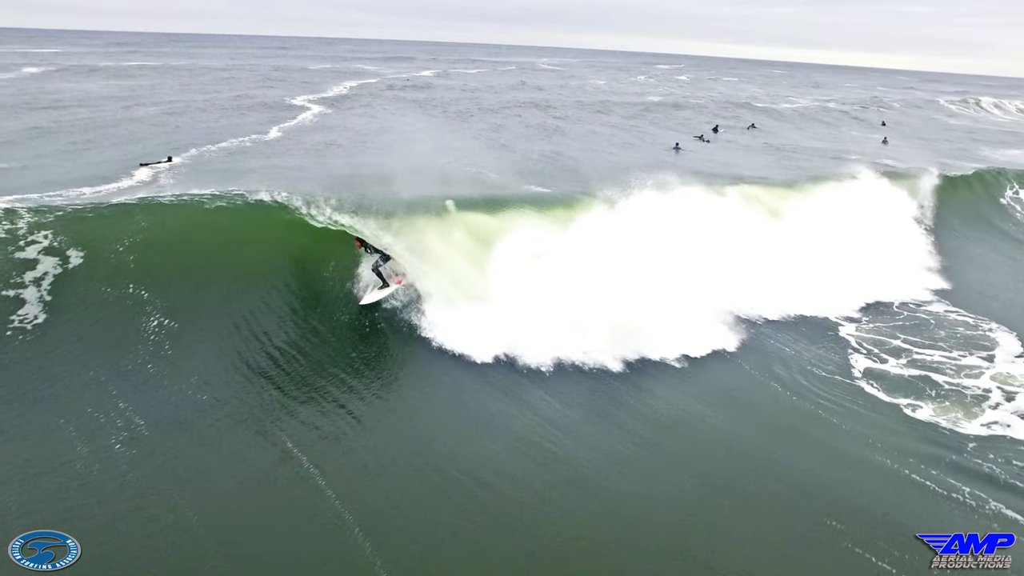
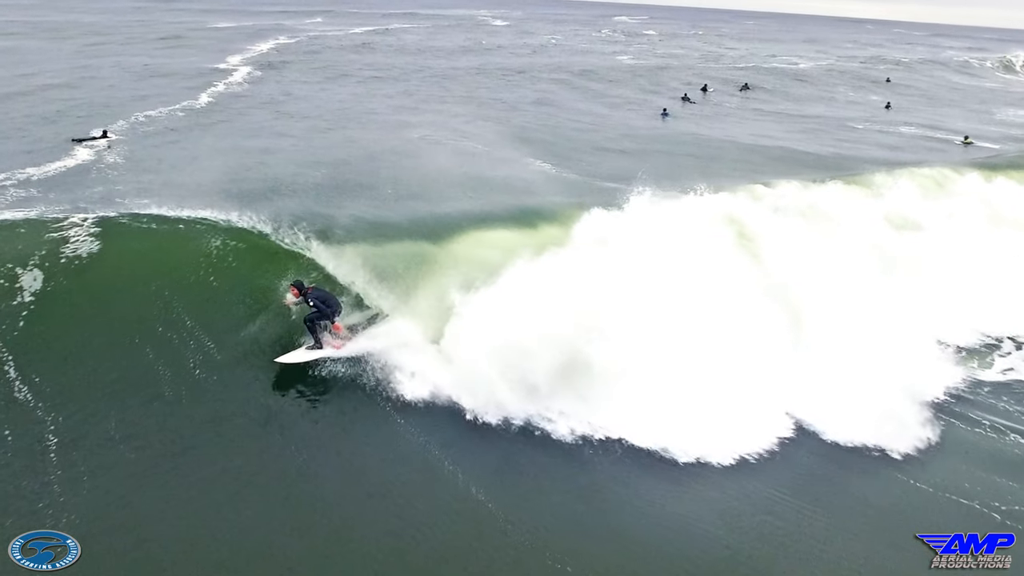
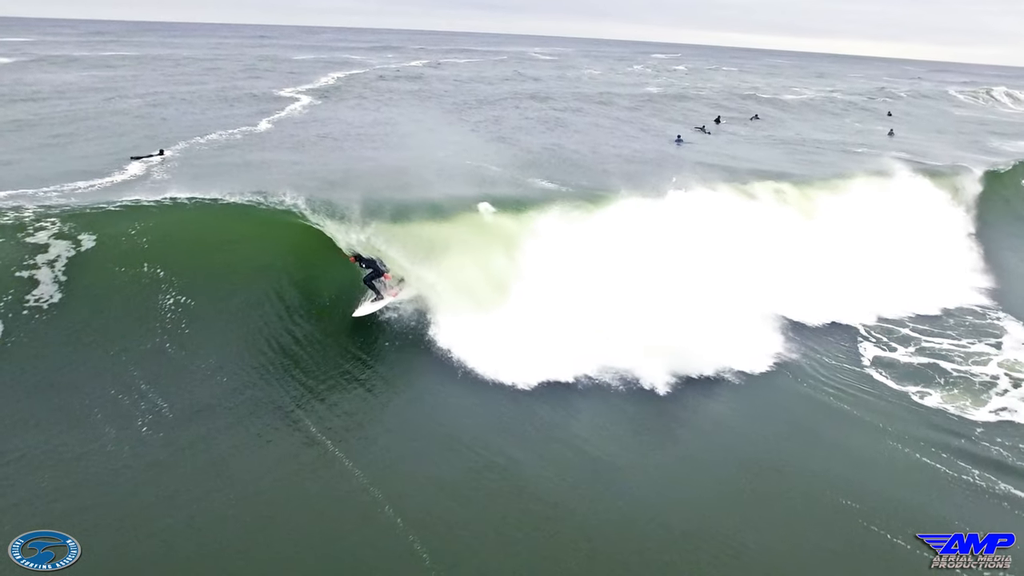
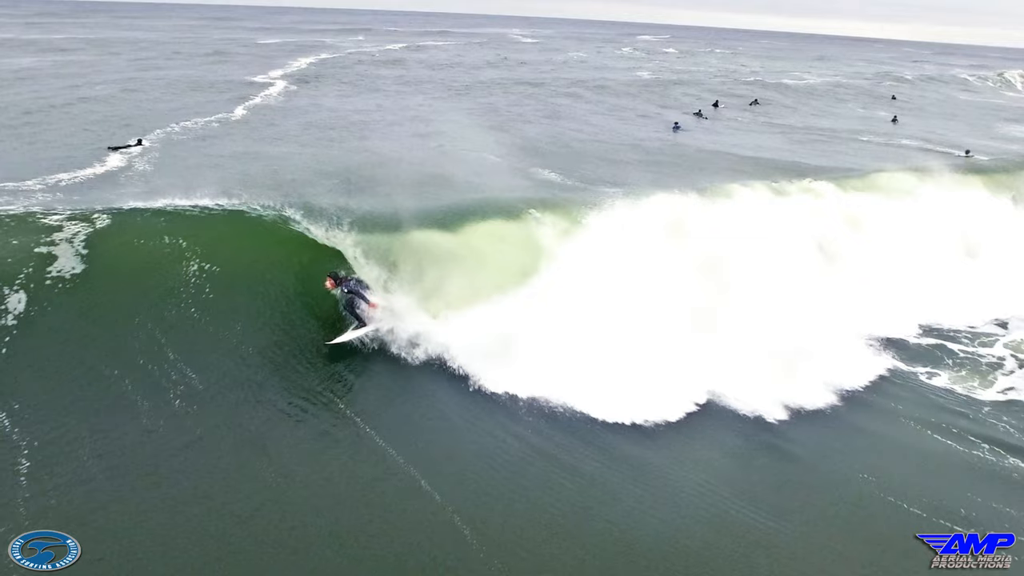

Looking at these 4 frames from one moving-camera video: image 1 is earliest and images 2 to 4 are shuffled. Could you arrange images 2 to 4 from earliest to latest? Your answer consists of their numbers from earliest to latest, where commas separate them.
3, 4, 2
